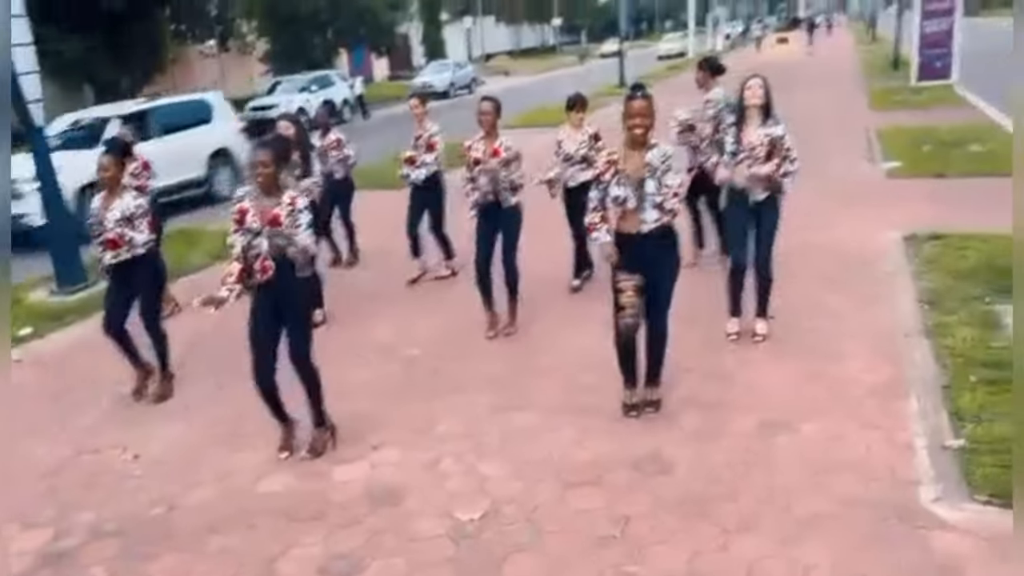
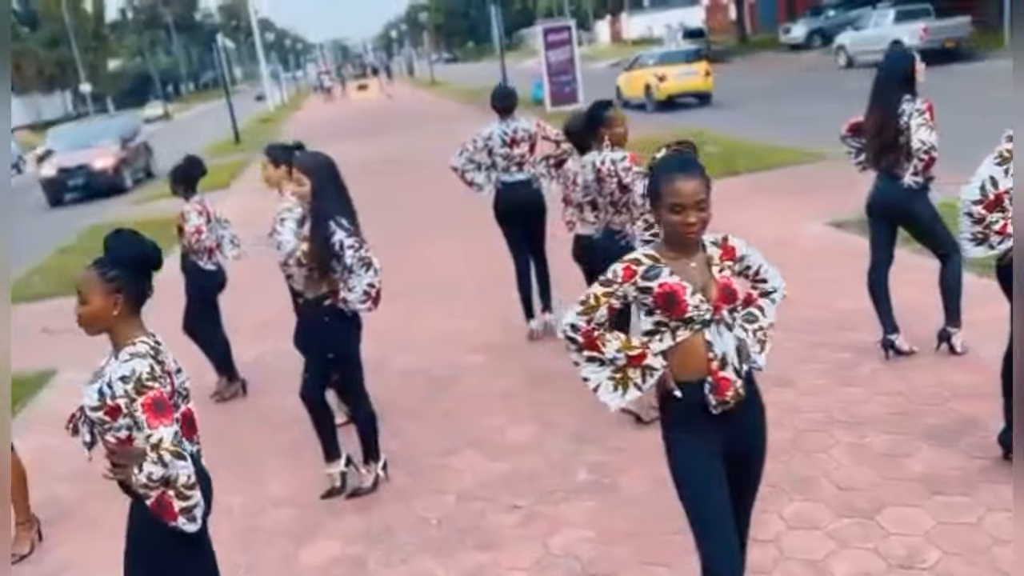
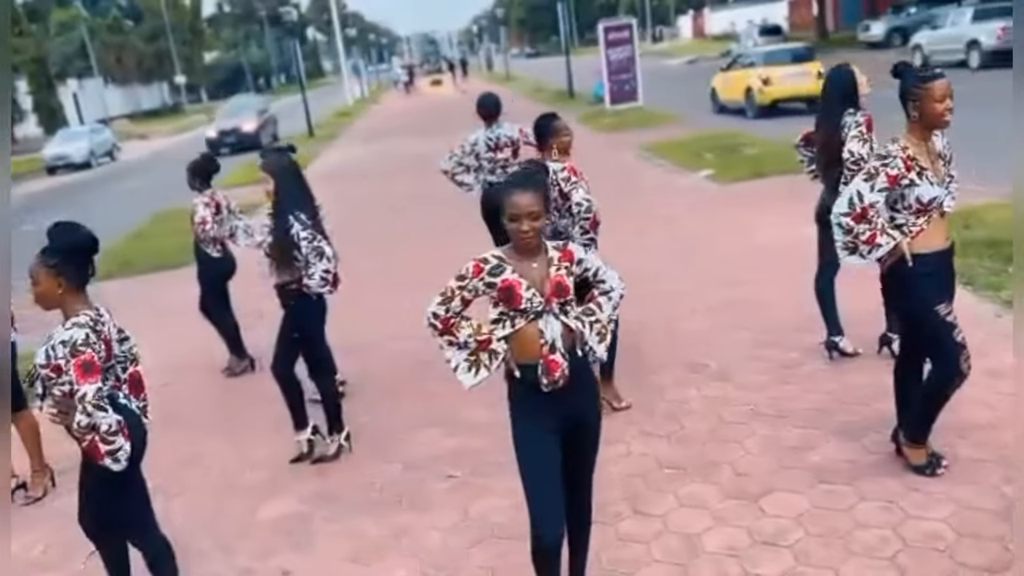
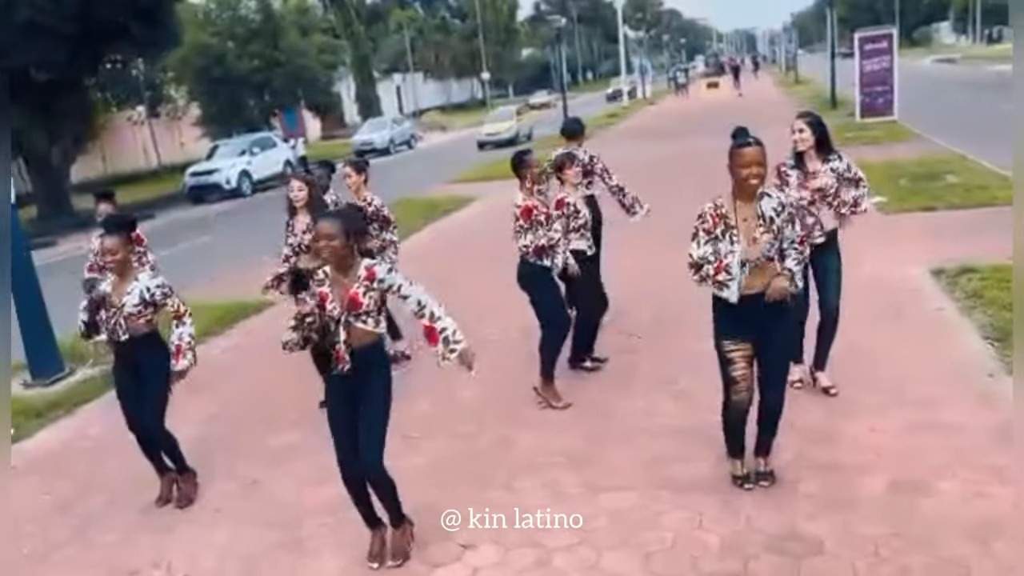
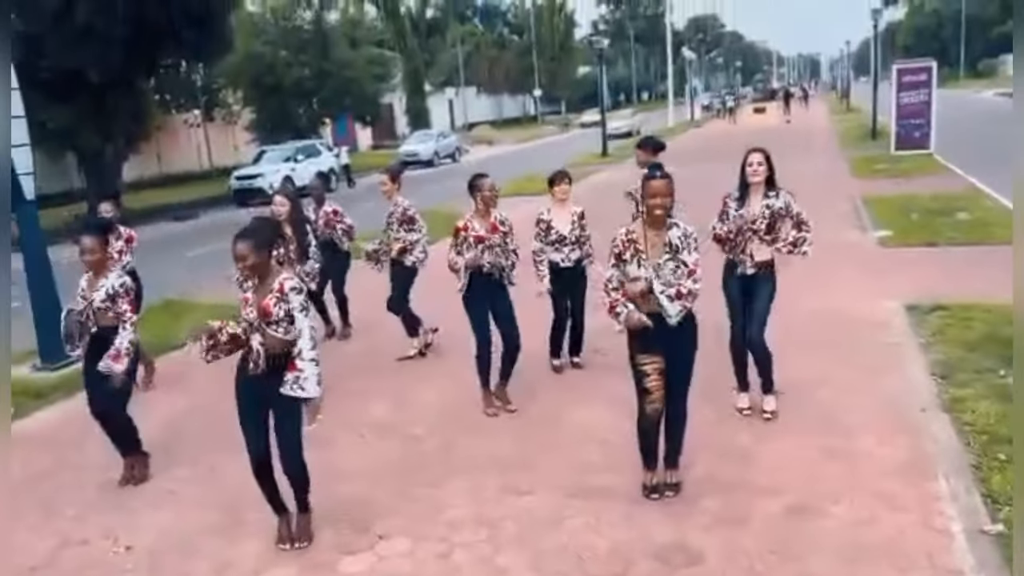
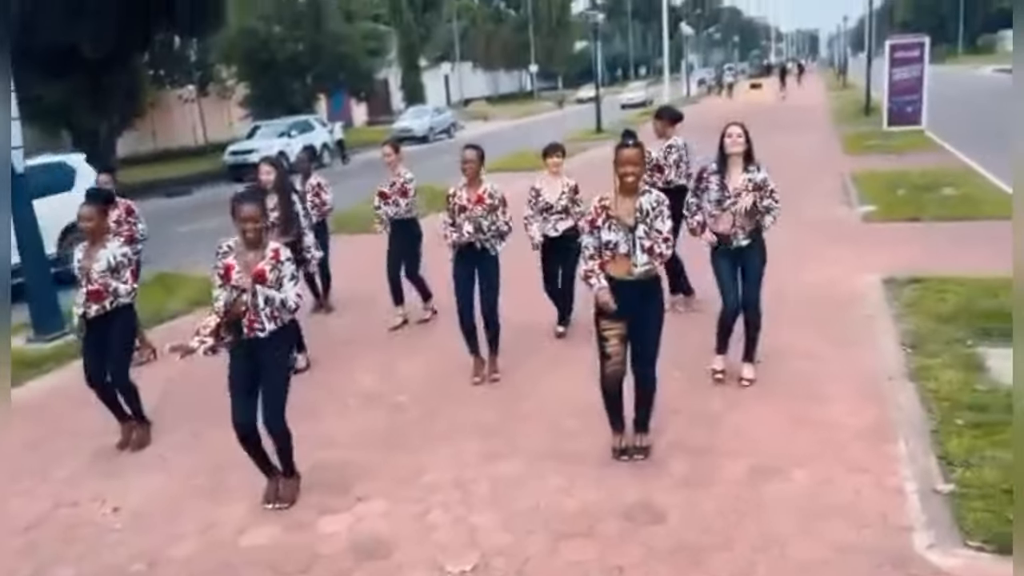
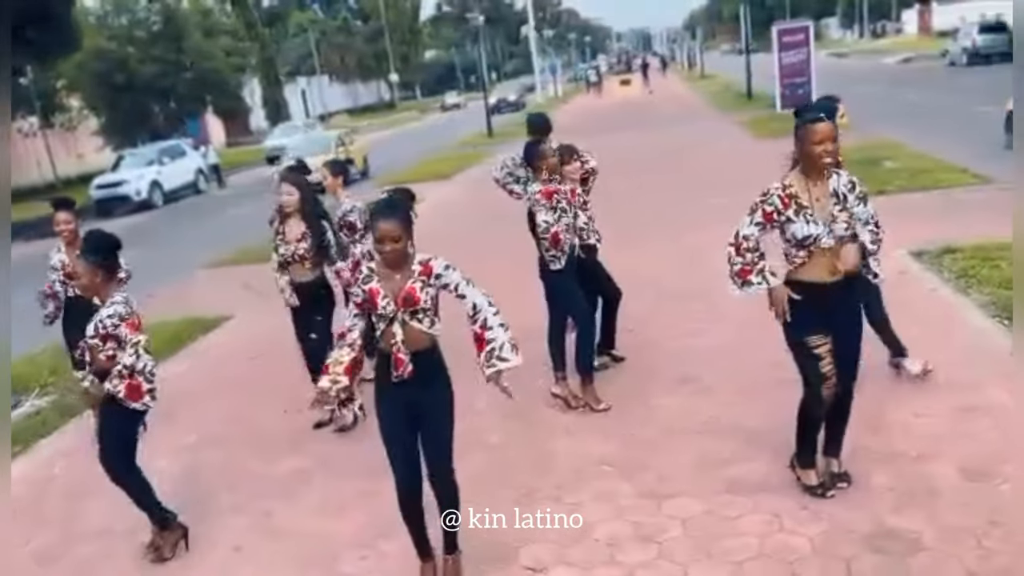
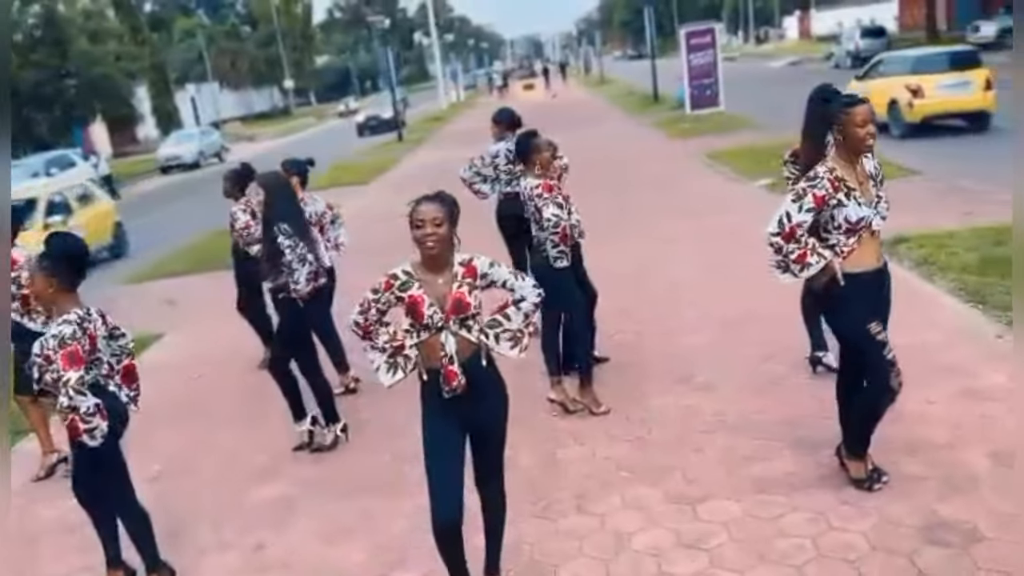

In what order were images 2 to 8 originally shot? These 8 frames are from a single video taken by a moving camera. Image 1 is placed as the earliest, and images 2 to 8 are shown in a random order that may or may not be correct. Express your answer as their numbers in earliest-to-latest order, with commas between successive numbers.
6, 5, 4, 7, 8, 3, 2
